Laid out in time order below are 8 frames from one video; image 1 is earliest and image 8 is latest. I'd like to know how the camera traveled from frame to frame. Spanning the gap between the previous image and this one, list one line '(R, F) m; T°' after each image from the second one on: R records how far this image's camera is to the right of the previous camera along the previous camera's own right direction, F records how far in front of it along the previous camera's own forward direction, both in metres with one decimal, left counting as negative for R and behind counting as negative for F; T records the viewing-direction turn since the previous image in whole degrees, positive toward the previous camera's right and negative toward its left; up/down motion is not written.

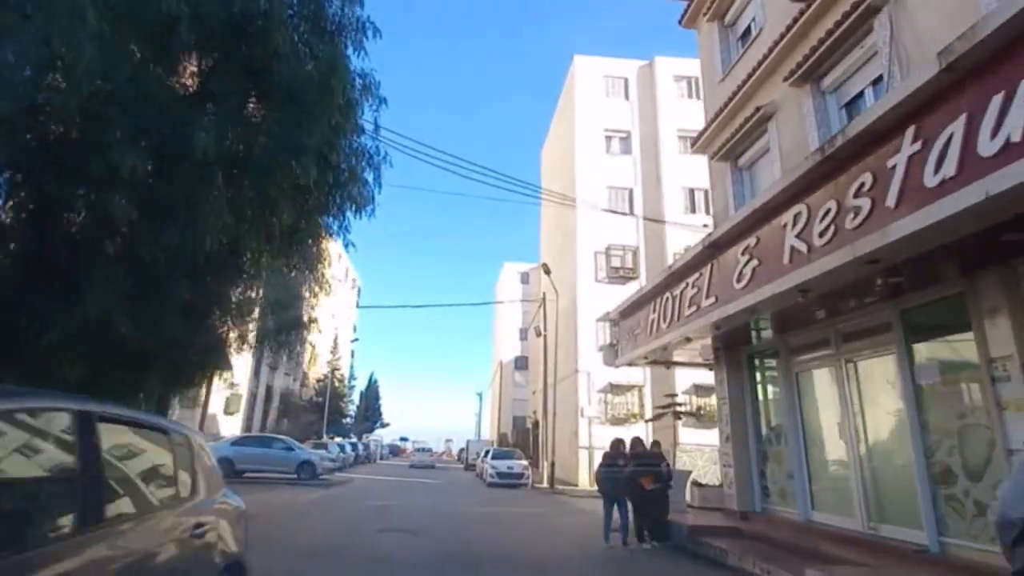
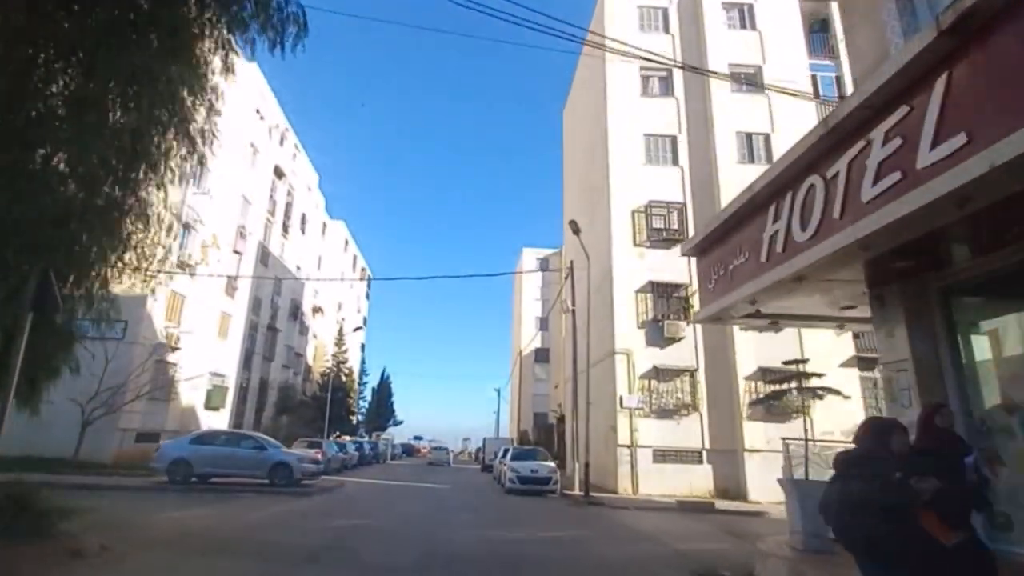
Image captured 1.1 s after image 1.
(-0.2, +4.5) m; -2°
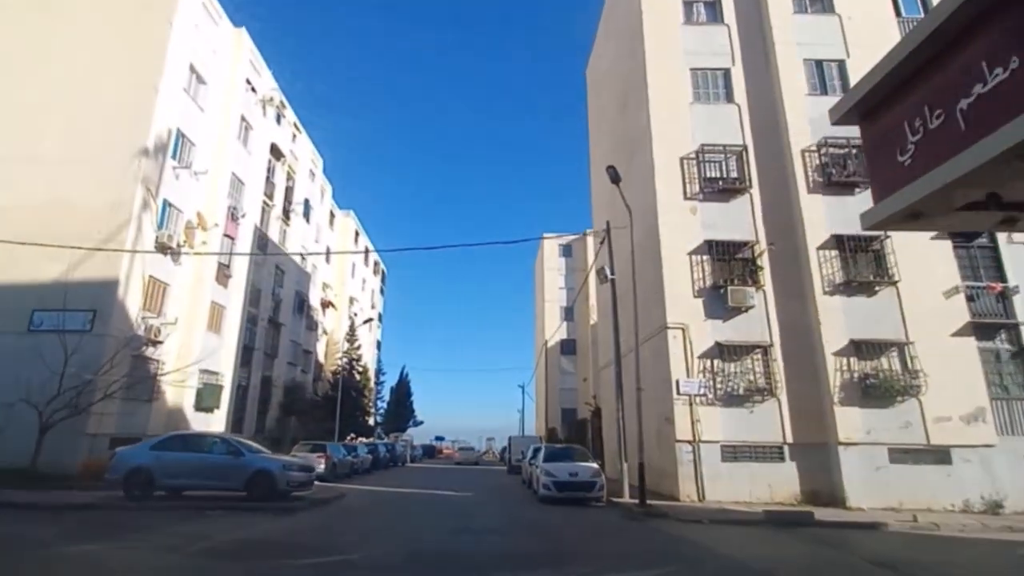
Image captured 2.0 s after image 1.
(-0.3, +3.6) m; -2°
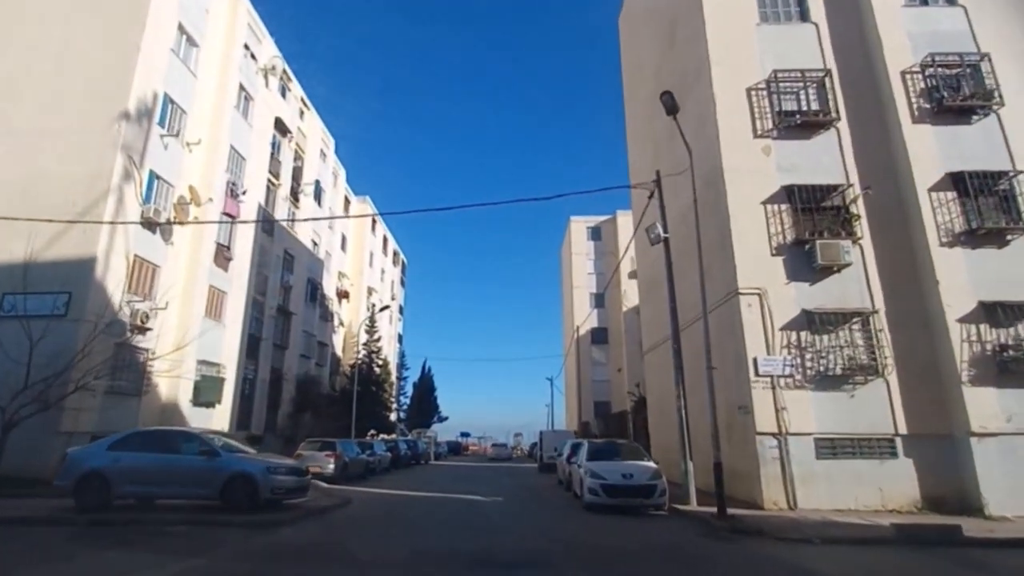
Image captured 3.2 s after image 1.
(-0.3, +3.0) m; -3°
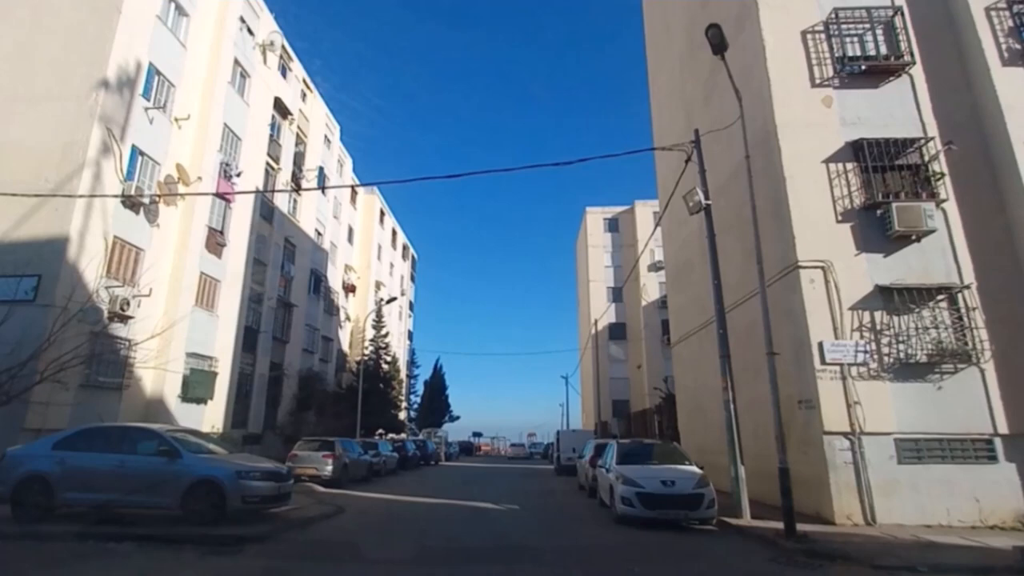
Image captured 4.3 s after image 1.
(-0.1, +2.0) m; -1°
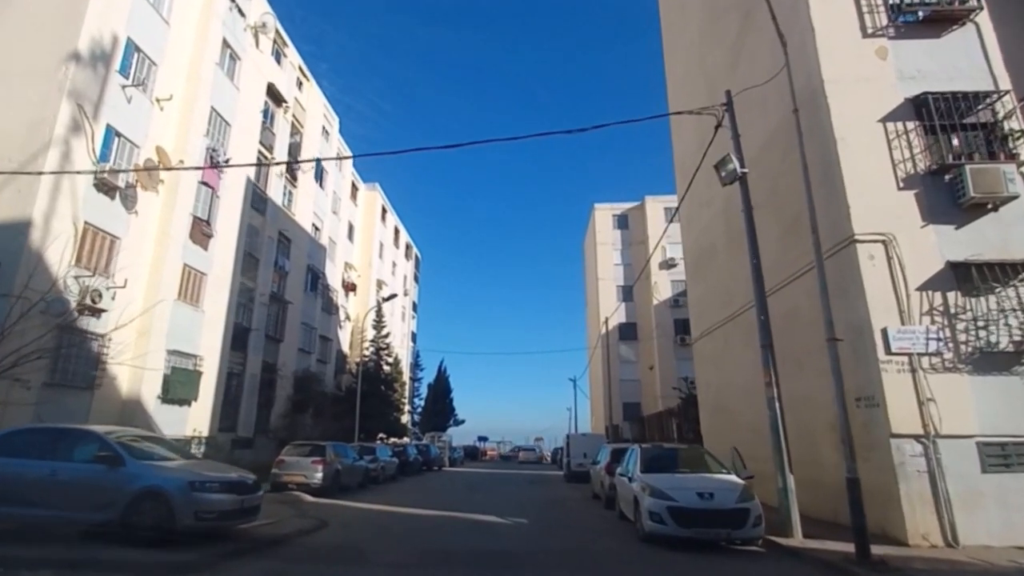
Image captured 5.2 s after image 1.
(0.0, +1.6) m; -1°
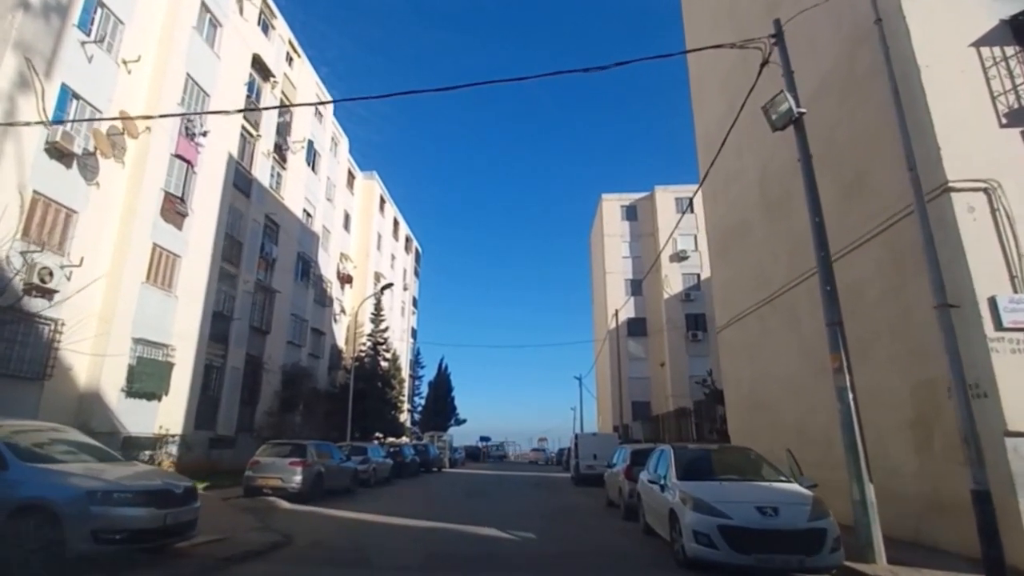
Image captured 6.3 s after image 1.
(0.0, +2.0) m; 0°
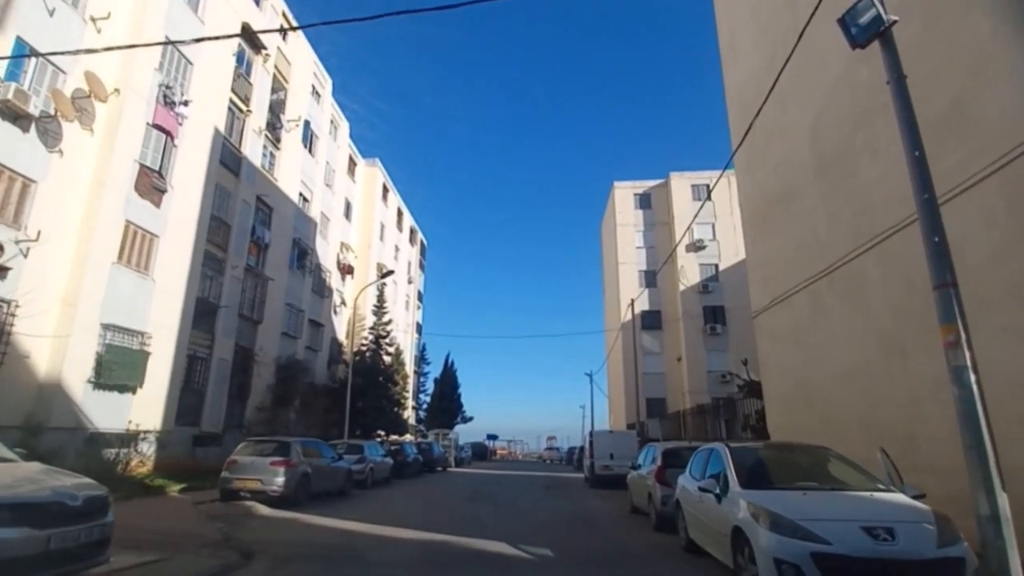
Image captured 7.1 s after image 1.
(-0.1, +1.8) m; -1°
